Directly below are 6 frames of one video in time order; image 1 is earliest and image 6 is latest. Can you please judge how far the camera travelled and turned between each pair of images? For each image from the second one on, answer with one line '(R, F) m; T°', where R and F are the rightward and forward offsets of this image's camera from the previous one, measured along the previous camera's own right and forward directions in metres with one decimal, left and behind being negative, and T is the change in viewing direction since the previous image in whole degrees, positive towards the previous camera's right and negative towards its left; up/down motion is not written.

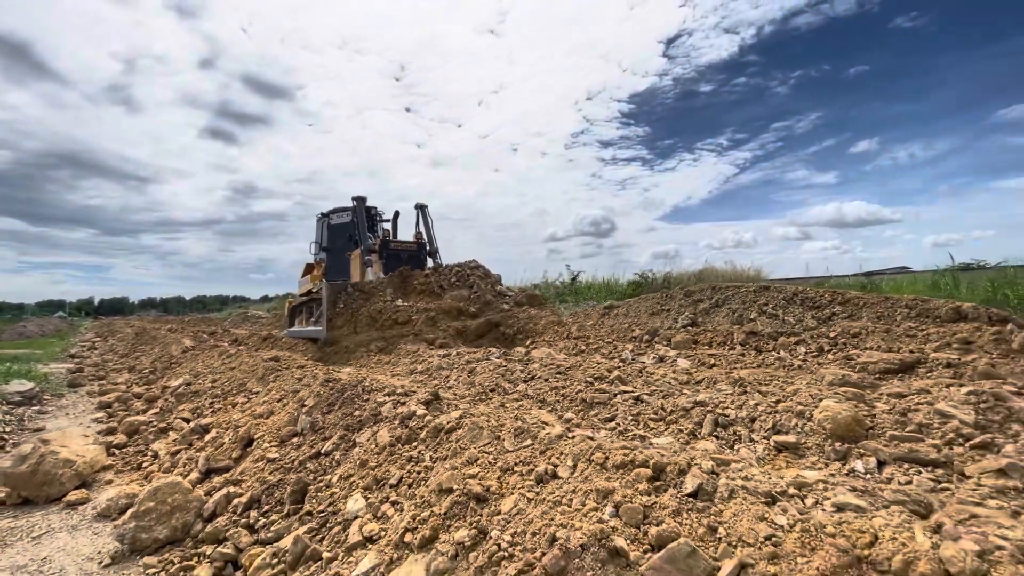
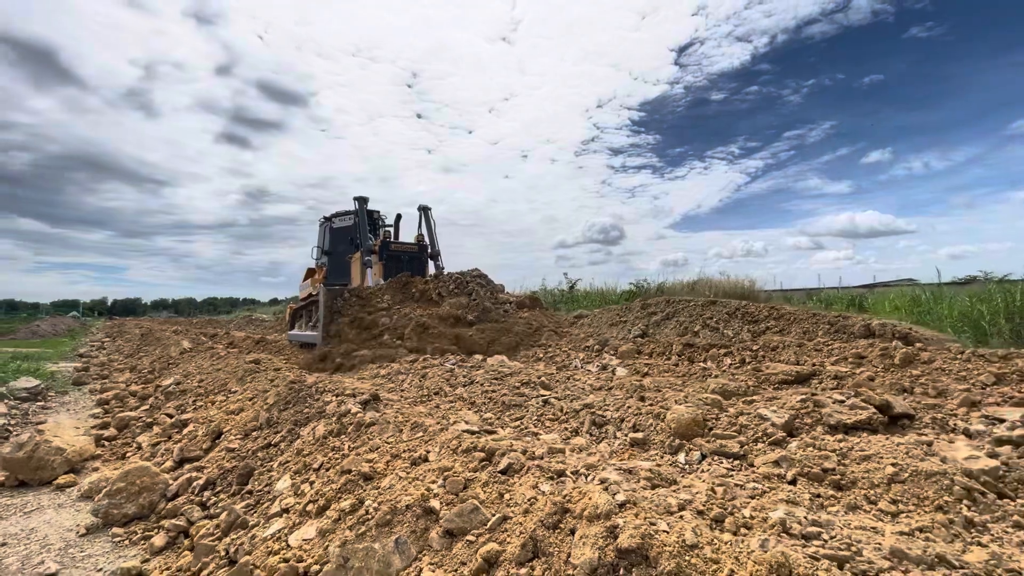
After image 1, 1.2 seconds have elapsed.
(+0.6, -0.5) m; -1°
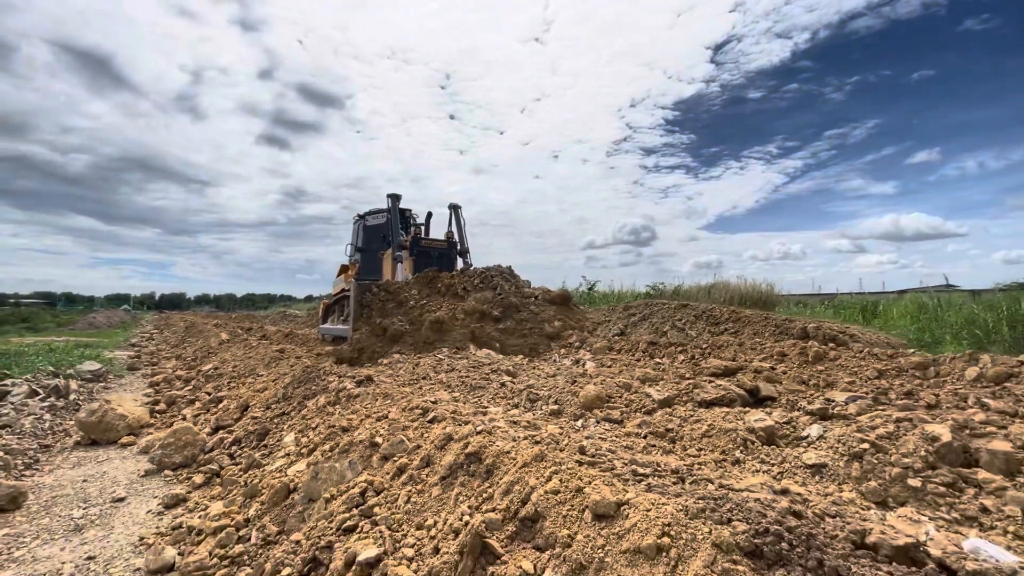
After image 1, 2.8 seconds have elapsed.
(+0.6, -0.8) m; -3°
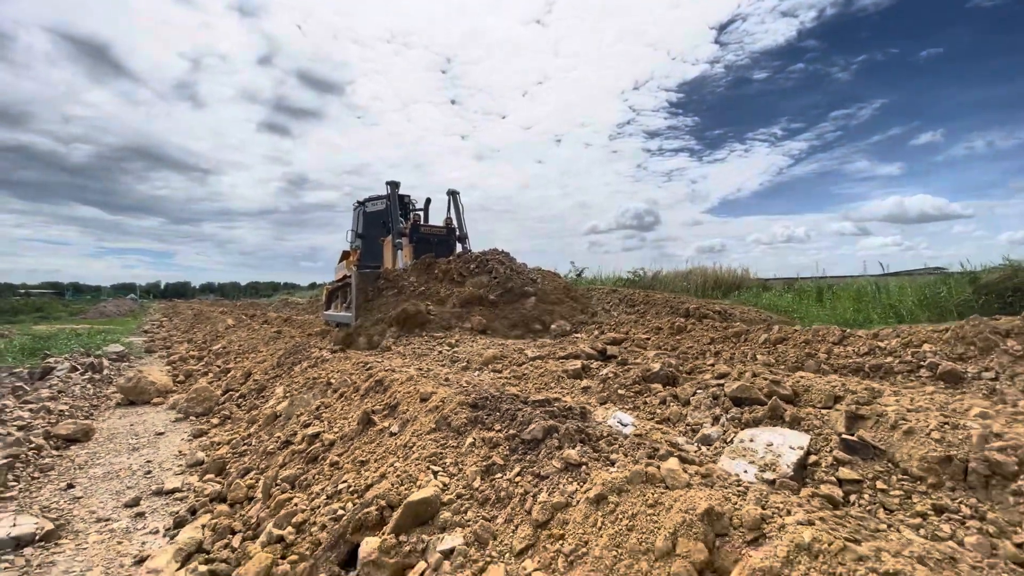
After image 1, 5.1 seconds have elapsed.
(+0.9, -1.5) m; 0°
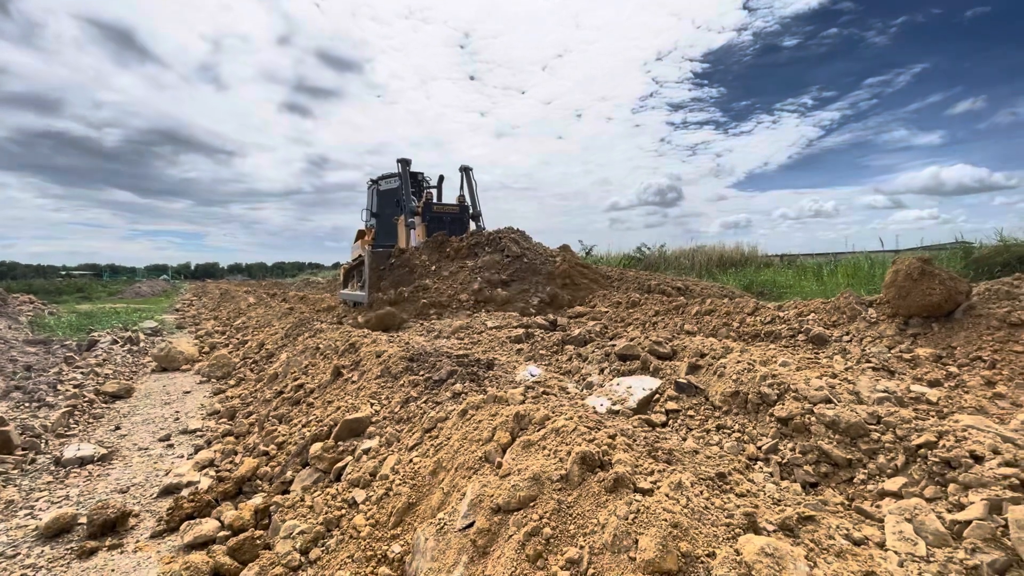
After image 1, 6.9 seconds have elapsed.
(+0.7, -0.8) m; -3°
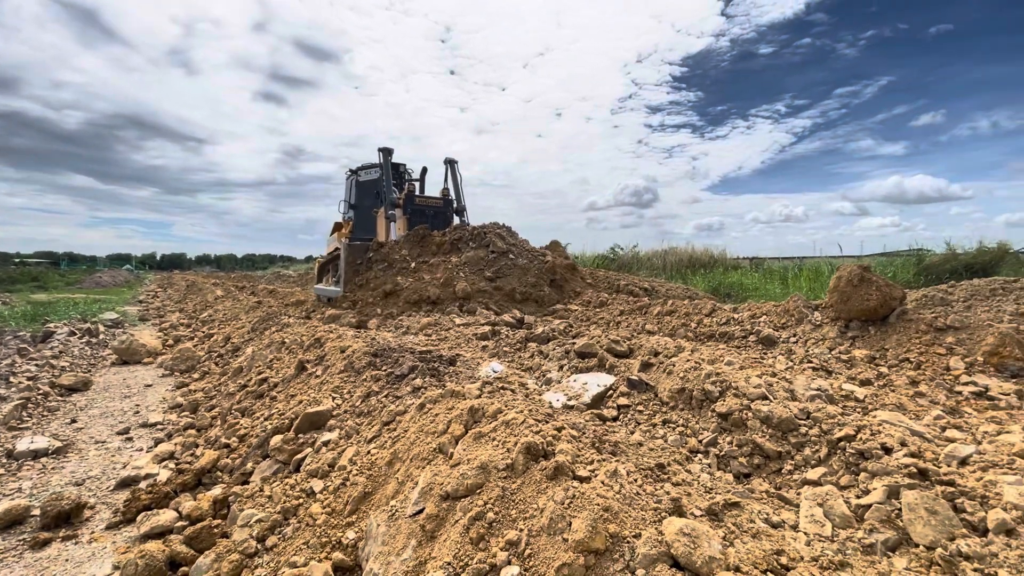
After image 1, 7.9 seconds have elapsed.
(+0.1, -0.1) m; +3°
